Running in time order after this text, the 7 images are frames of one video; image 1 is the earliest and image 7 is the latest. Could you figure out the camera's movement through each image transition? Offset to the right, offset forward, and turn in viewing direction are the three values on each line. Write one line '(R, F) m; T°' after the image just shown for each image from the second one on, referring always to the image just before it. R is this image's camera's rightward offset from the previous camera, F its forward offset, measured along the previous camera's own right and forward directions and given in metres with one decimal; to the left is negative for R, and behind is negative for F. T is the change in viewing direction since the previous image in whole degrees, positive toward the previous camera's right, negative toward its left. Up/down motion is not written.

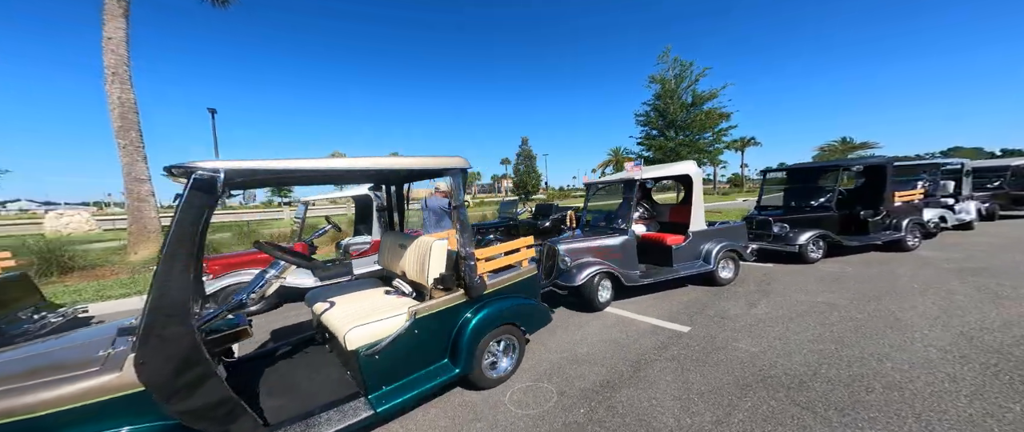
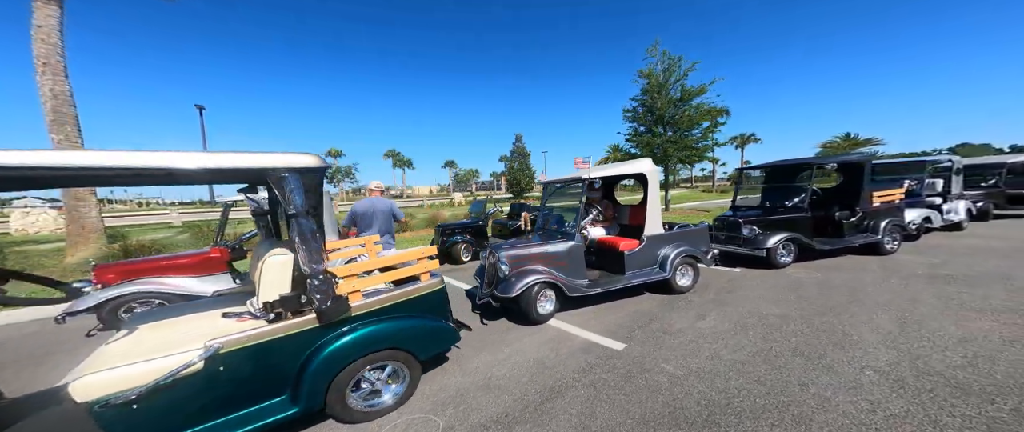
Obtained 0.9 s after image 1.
(+0.8, +0.3) m; 0°
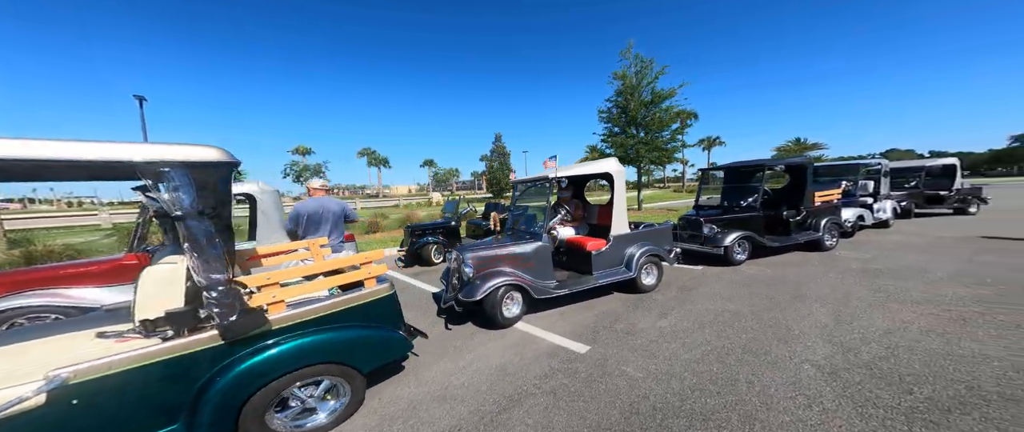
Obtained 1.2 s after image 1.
(+0.1, +0.1) m; +5°
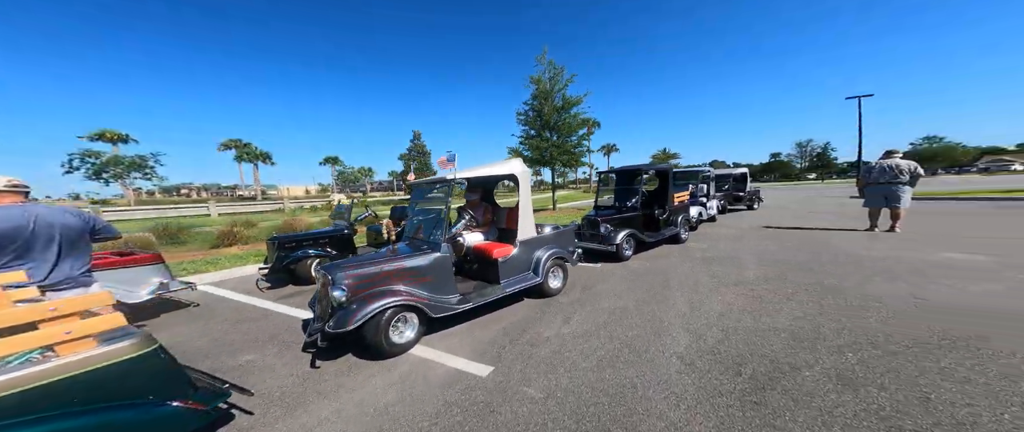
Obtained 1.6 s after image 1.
(+0.2, +0.3) m; +14°
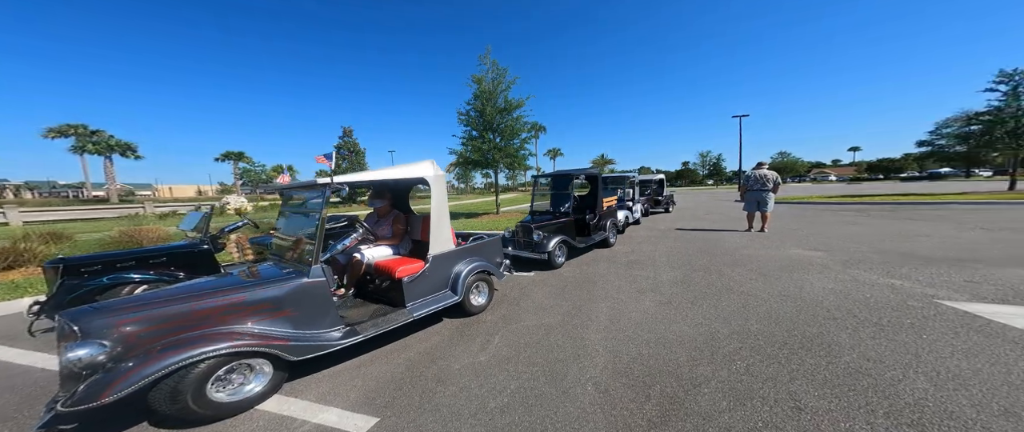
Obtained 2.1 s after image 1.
(+0.3, +0.4) m; +11°
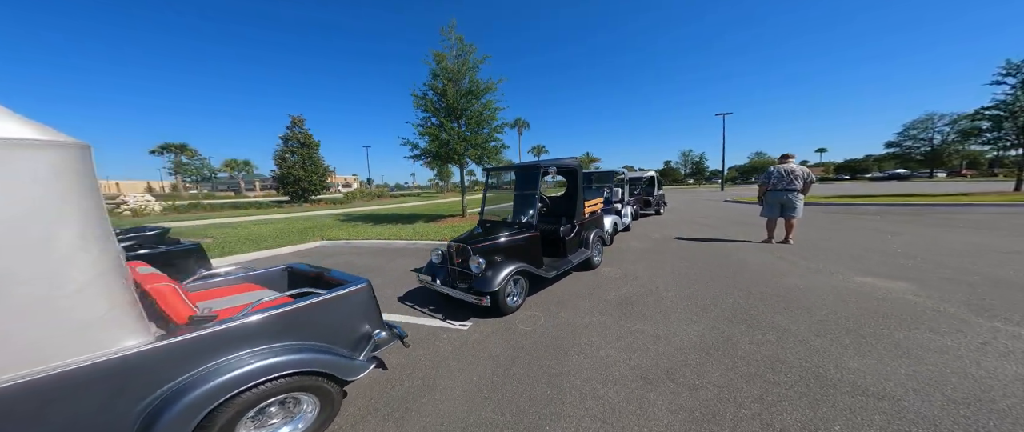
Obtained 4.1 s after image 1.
(+0.8, +2.4) m; +2°
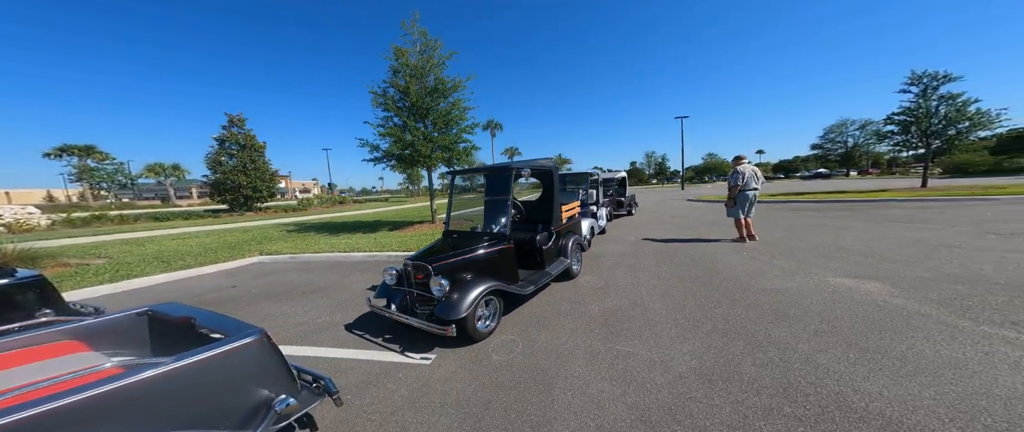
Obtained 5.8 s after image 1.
(0.0, +0.6) m; +6°
